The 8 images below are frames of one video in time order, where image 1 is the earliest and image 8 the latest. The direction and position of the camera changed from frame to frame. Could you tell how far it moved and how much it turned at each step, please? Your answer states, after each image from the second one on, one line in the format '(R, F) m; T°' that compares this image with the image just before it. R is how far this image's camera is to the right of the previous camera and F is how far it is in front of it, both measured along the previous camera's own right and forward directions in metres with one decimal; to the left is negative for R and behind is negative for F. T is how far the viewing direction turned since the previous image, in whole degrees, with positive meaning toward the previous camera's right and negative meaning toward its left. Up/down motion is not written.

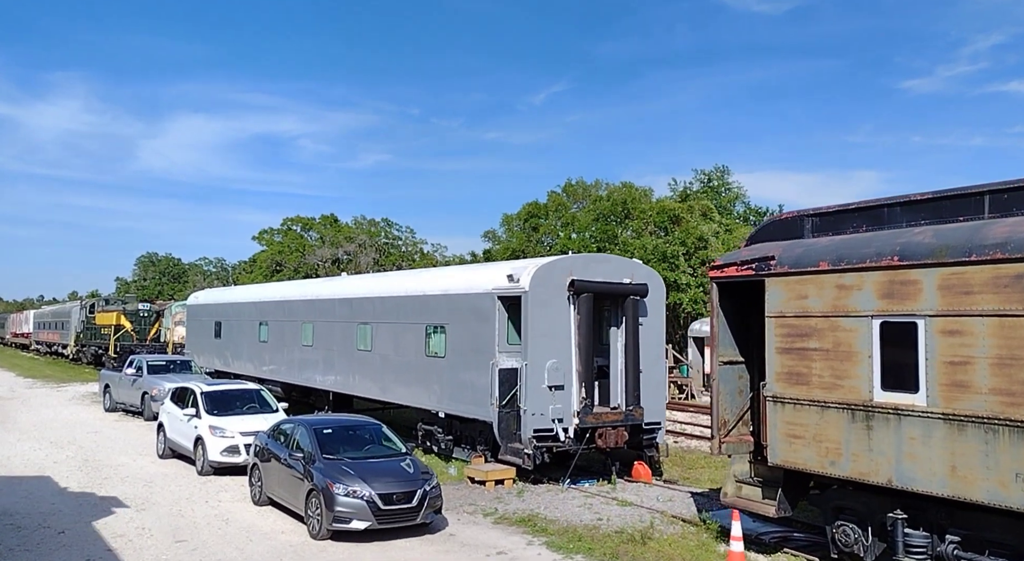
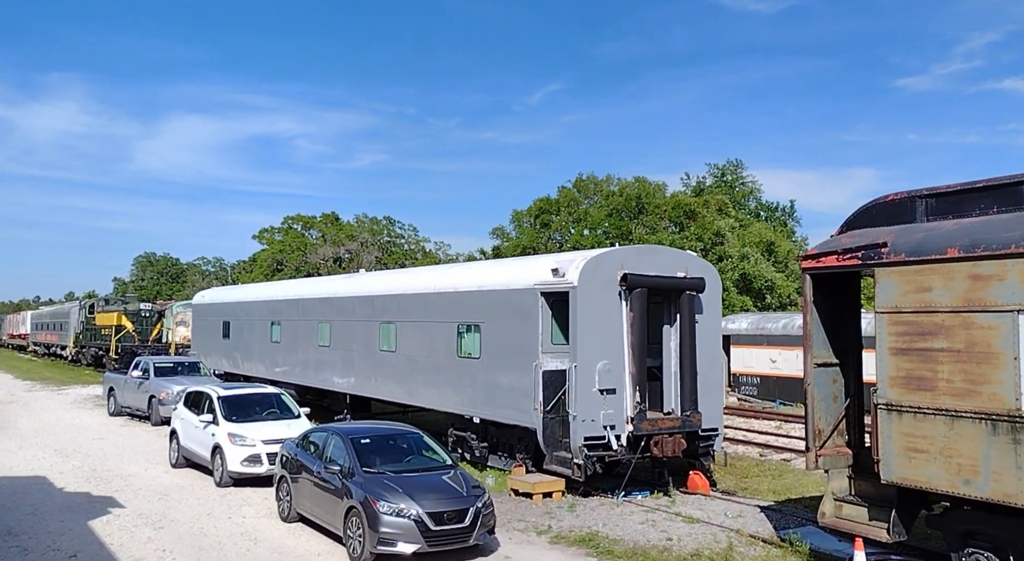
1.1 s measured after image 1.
(-0.7, +0.9) m; 0°
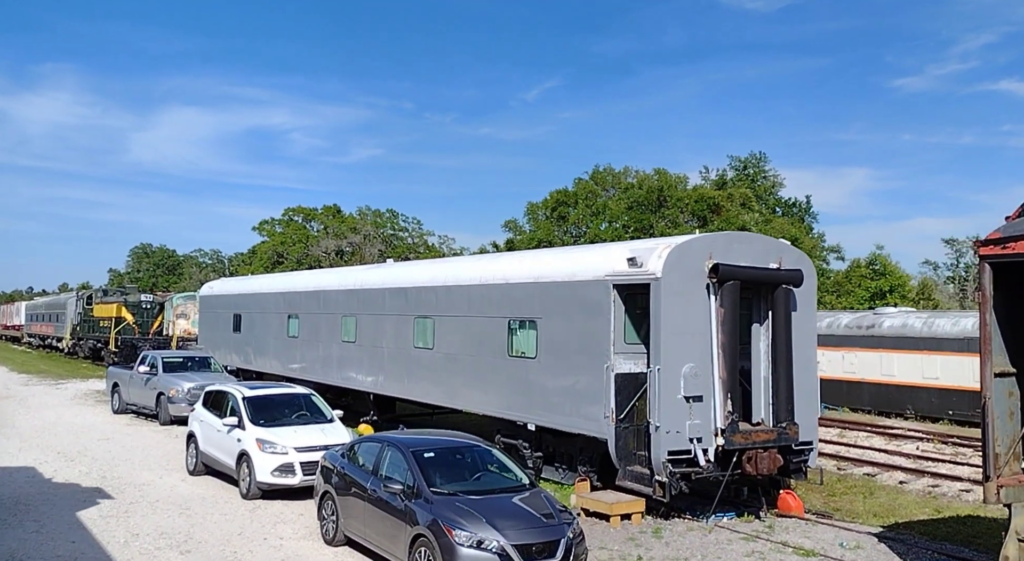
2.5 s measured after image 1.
(-0.9, +1.3) m; 0°
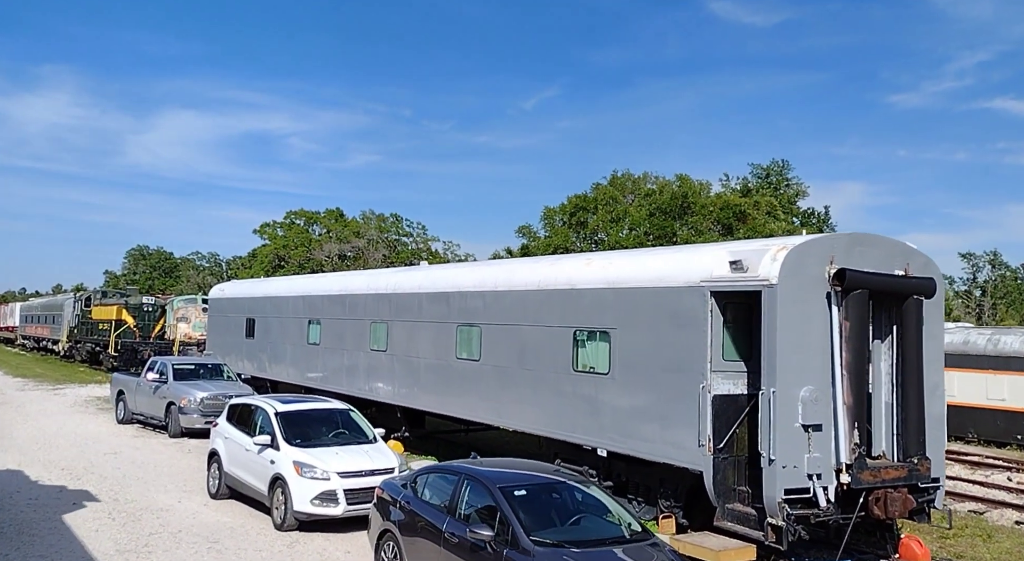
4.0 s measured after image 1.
(-0.9, +1.3) m; 0°
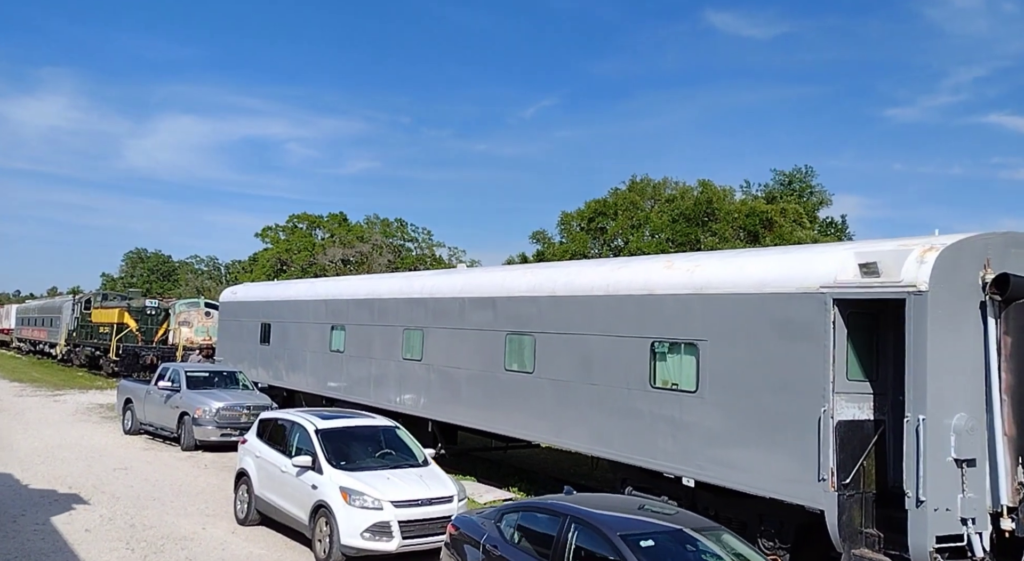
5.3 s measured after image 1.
(-0.9, +1.2) m; 0°
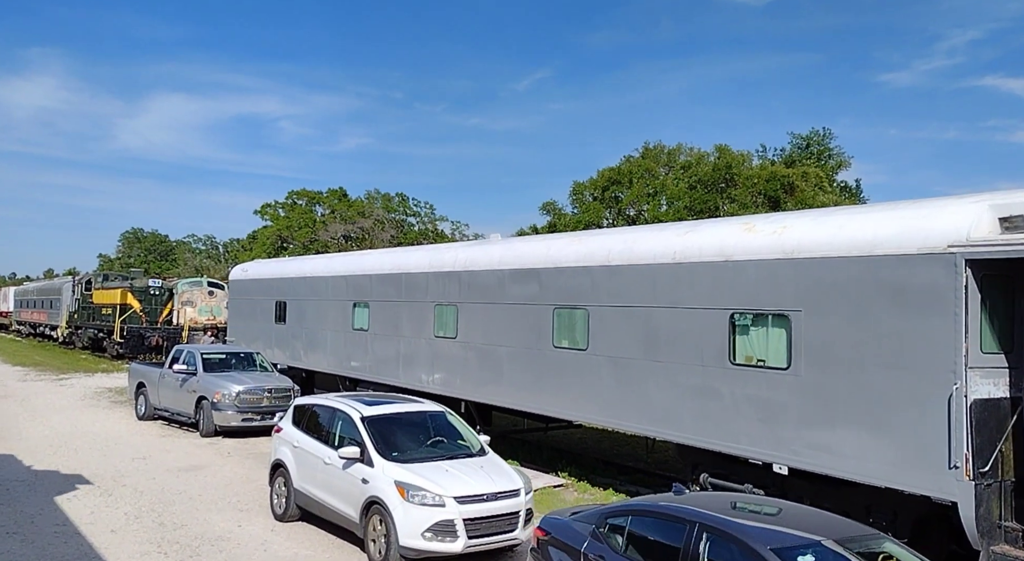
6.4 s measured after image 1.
(-0.7, +0.9) m; 0°
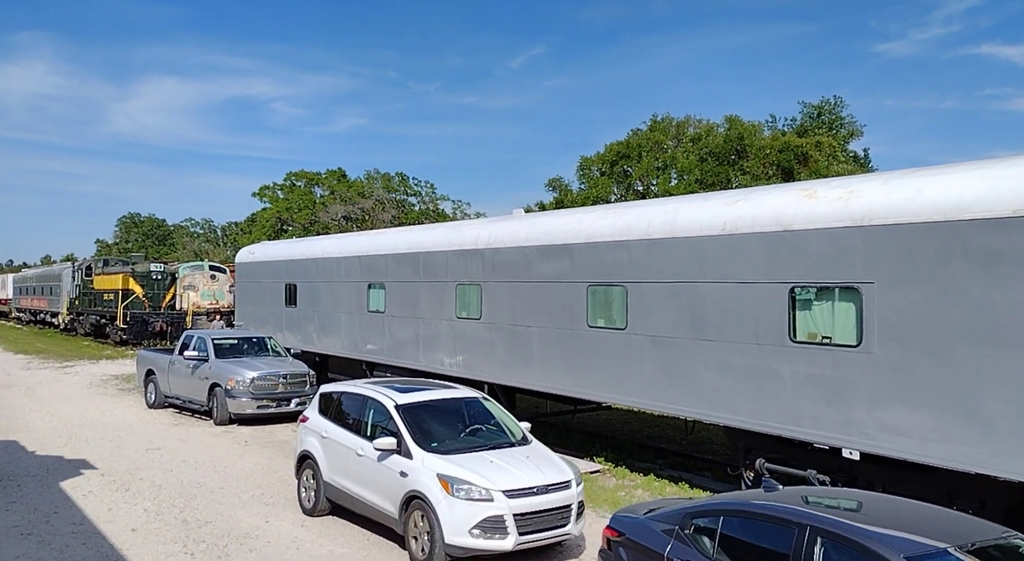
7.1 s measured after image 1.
(-0.4, +0.6) m; 0°
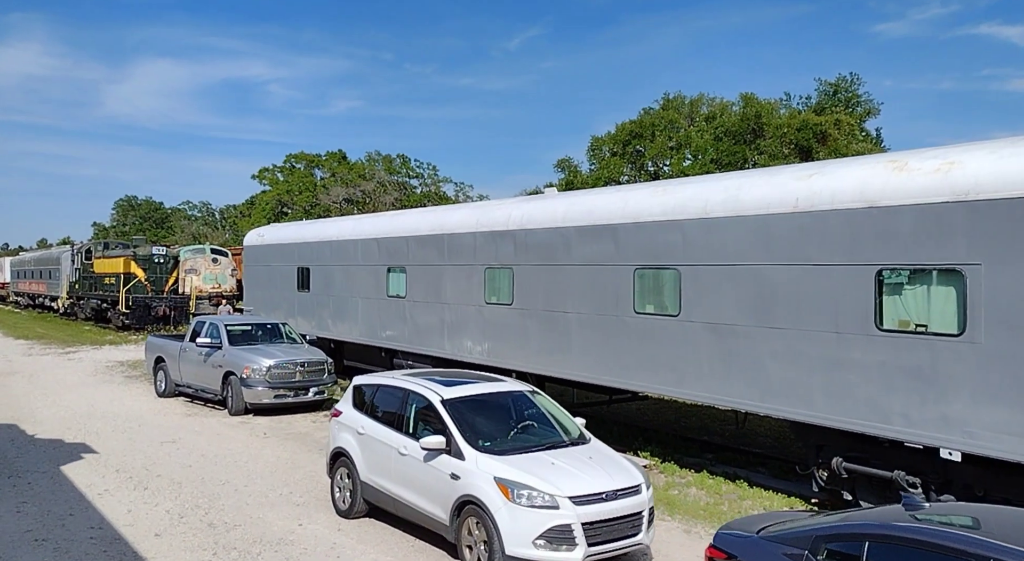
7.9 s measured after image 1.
(-0.5, +0.7) m; 0°
